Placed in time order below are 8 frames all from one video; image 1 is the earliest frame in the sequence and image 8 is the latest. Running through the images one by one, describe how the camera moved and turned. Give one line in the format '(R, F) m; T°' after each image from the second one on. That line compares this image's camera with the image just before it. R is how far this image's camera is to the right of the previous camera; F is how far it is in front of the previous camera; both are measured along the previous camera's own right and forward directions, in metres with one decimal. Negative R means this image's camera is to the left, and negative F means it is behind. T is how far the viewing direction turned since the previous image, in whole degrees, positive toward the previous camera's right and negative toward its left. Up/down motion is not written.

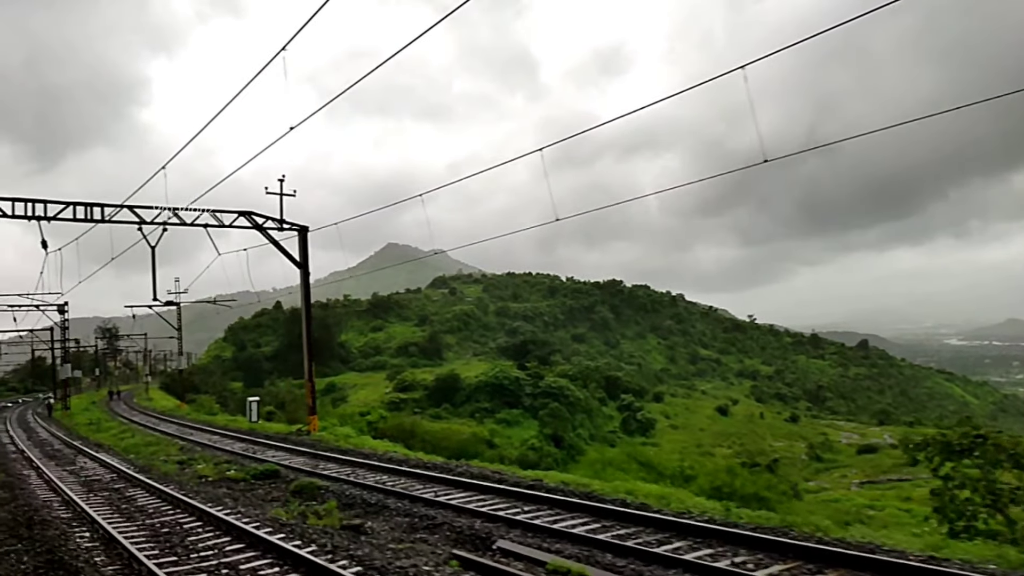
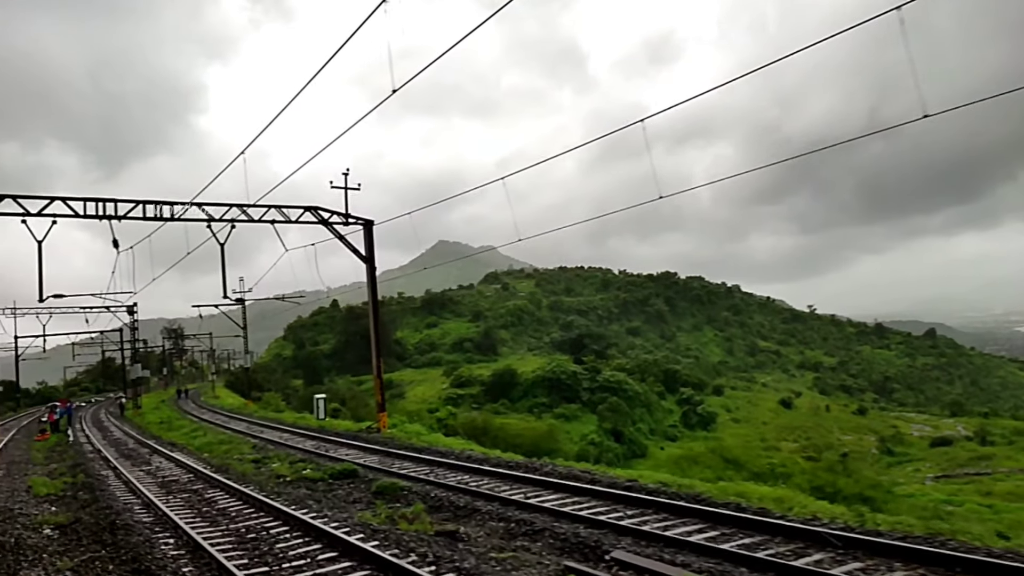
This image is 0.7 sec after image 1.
(-0.2, +0.3) m; -4°
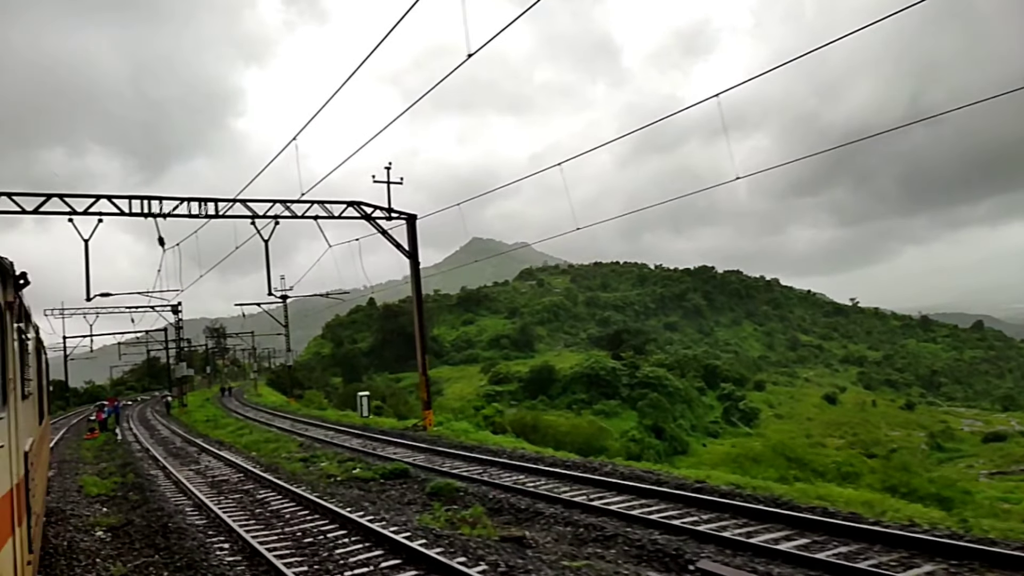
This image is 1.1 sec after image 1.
(-0.2, +0.2) m; -3°
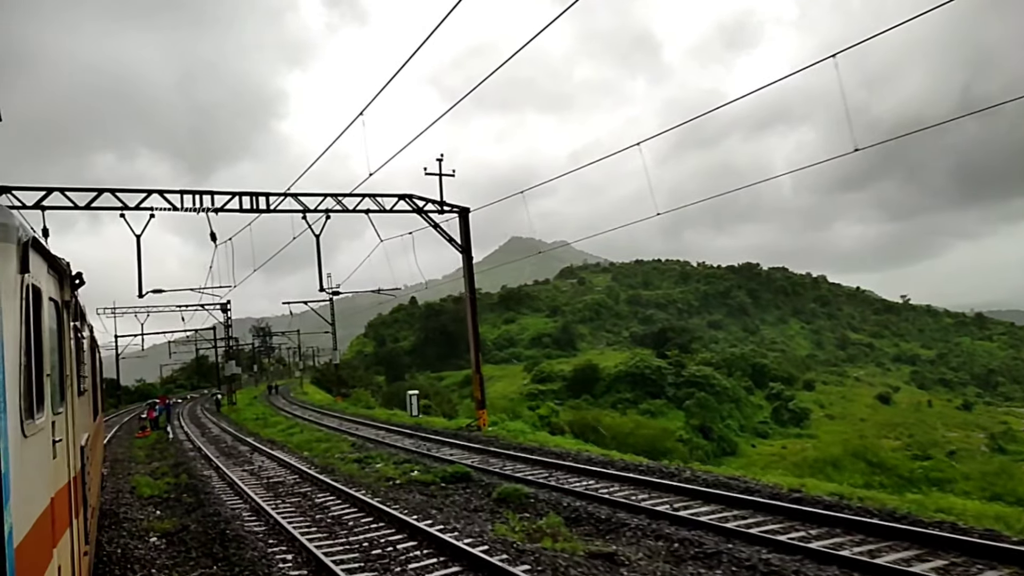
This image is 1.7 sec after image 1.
(-0.2, +0.3) m; -3°
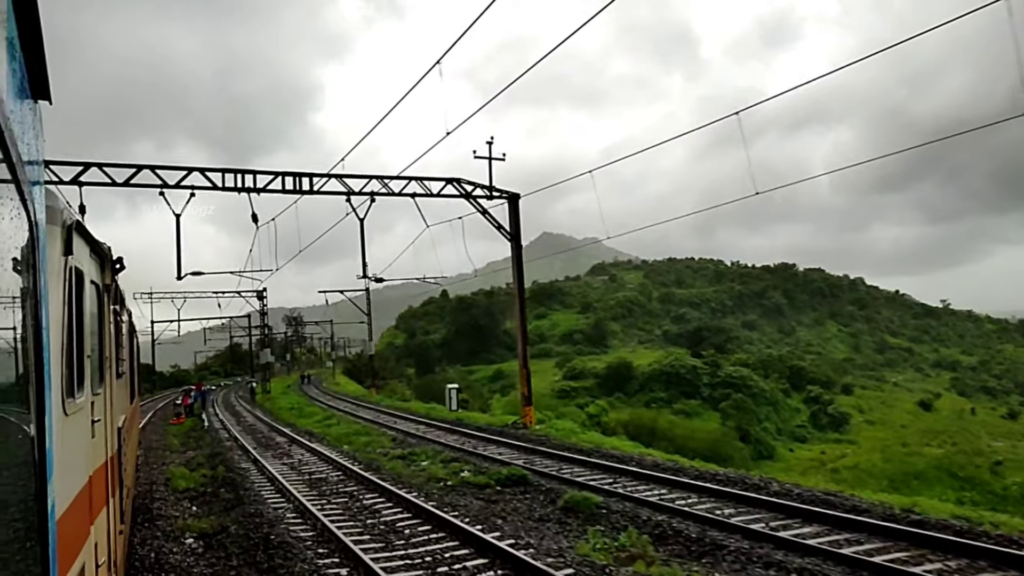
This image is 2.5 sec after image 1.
(-0.2, +0.5) m; -2°
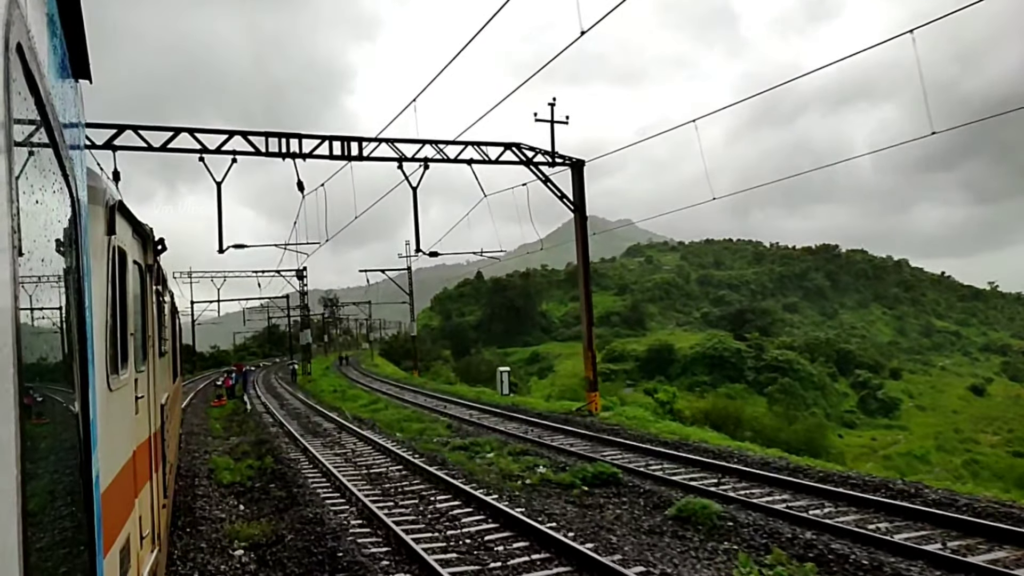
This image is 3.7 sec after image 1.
(-0.3, +0.7) m; -2°
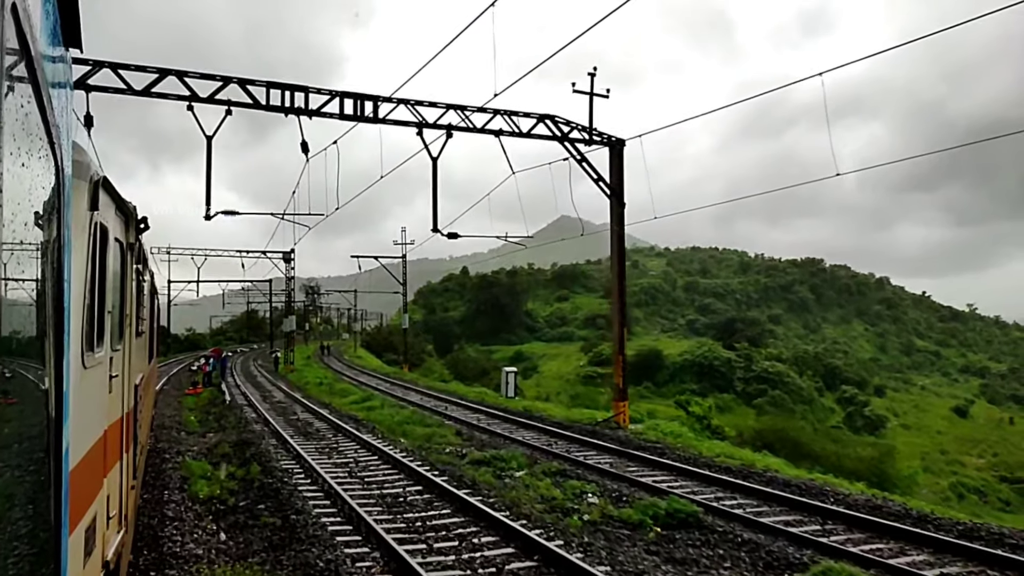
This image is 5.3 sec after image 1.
(-0.4, +0.9) m; +1°
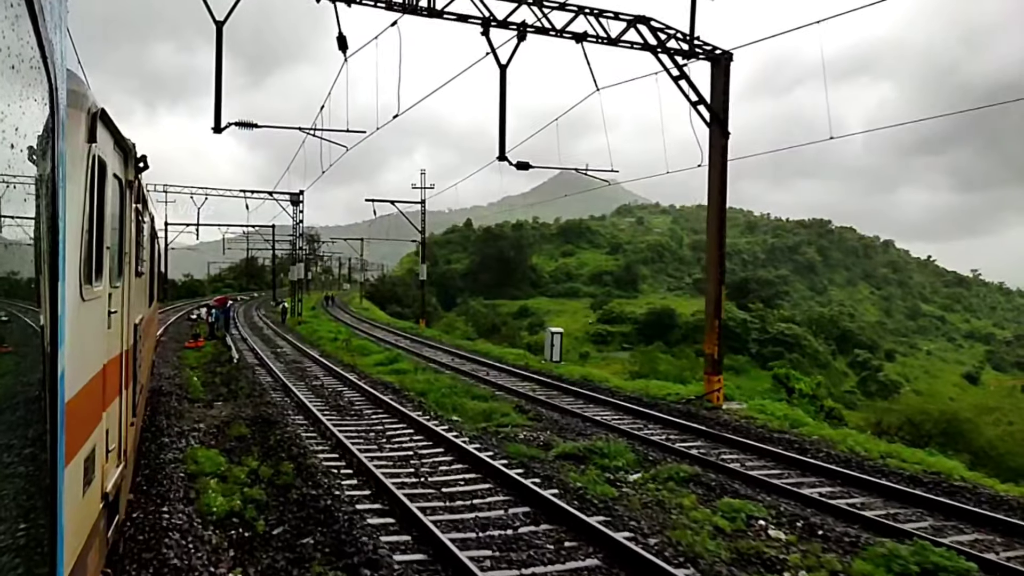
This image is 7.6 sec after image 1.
(-0.6, +1.3) m; 0°
